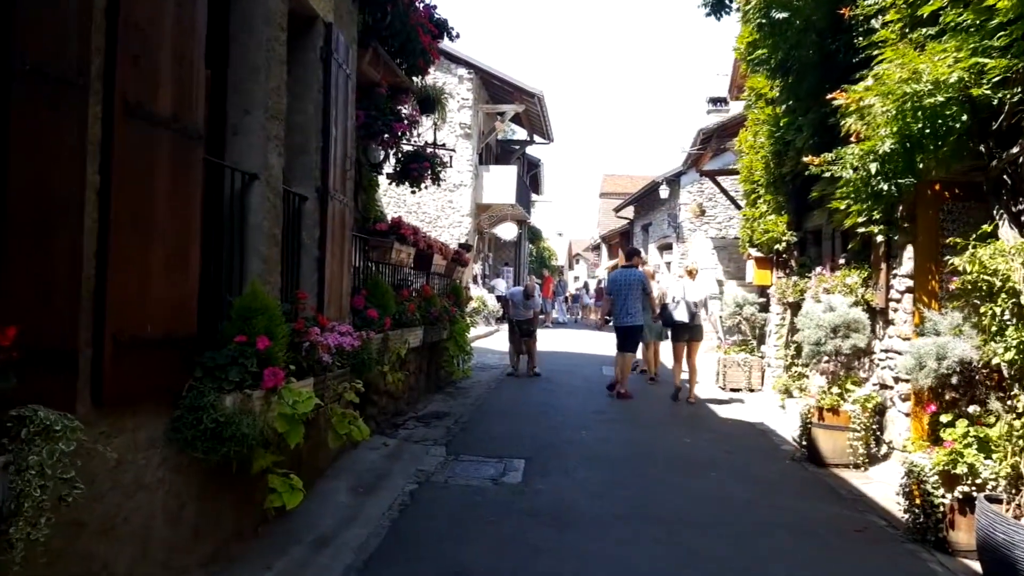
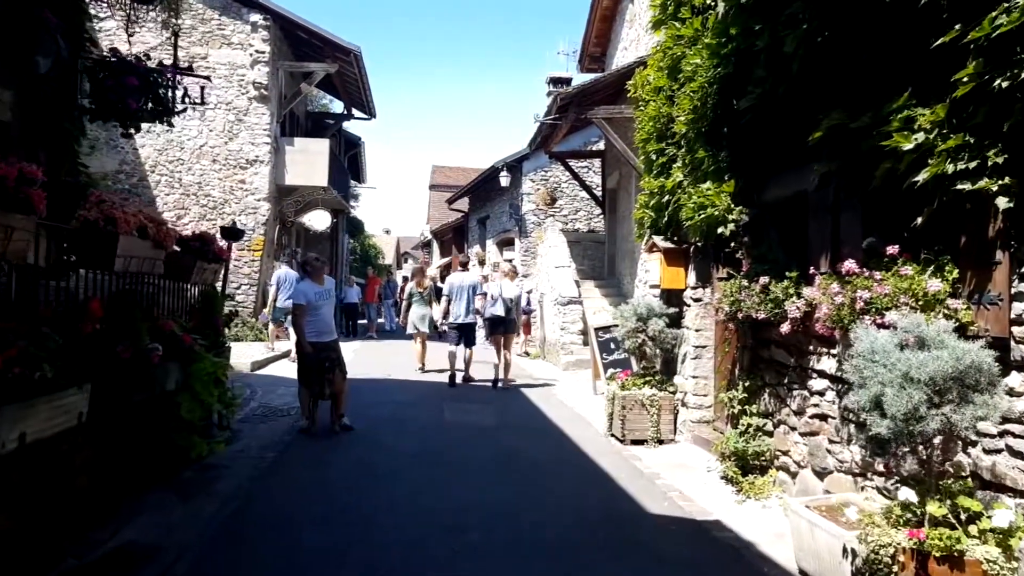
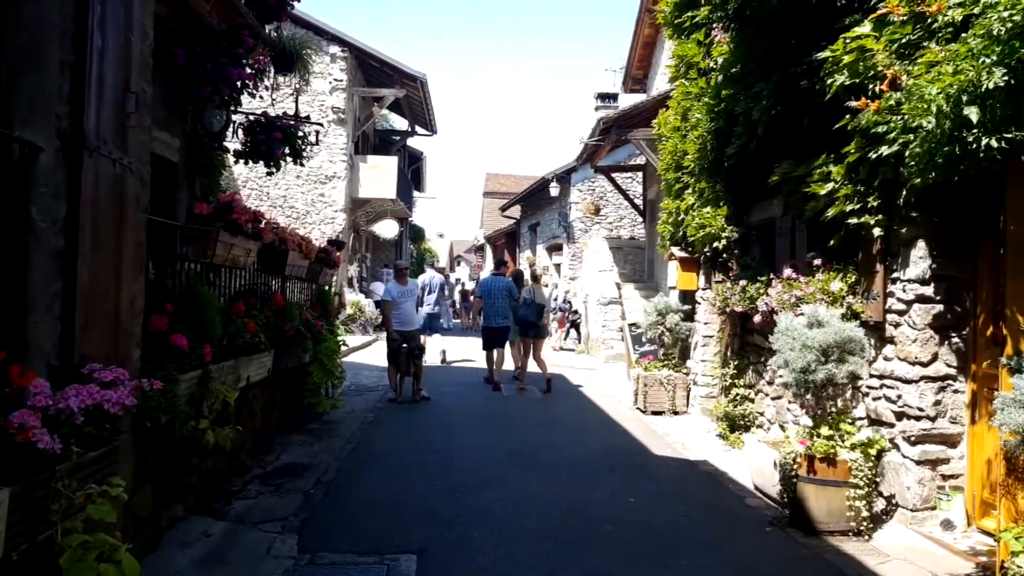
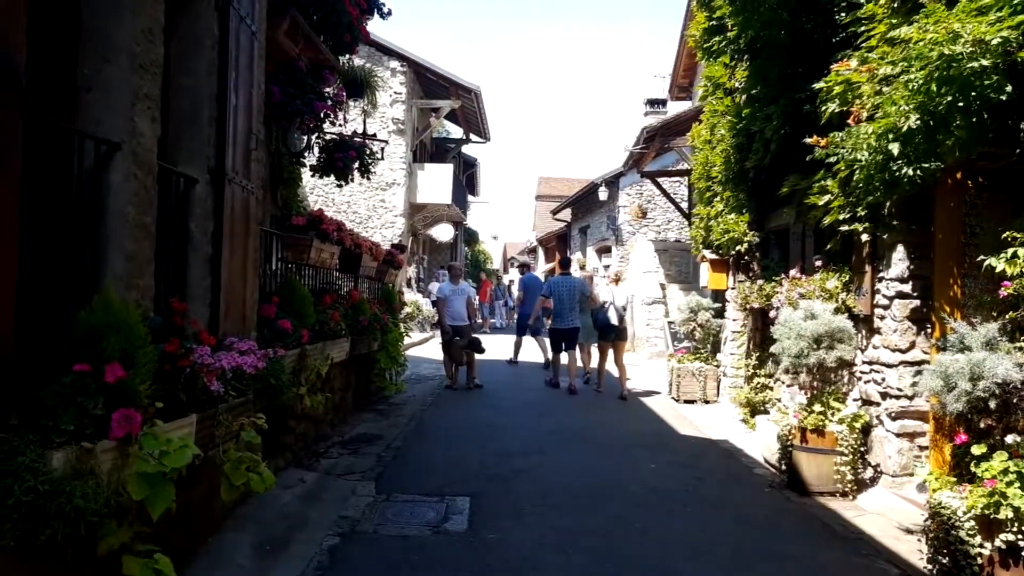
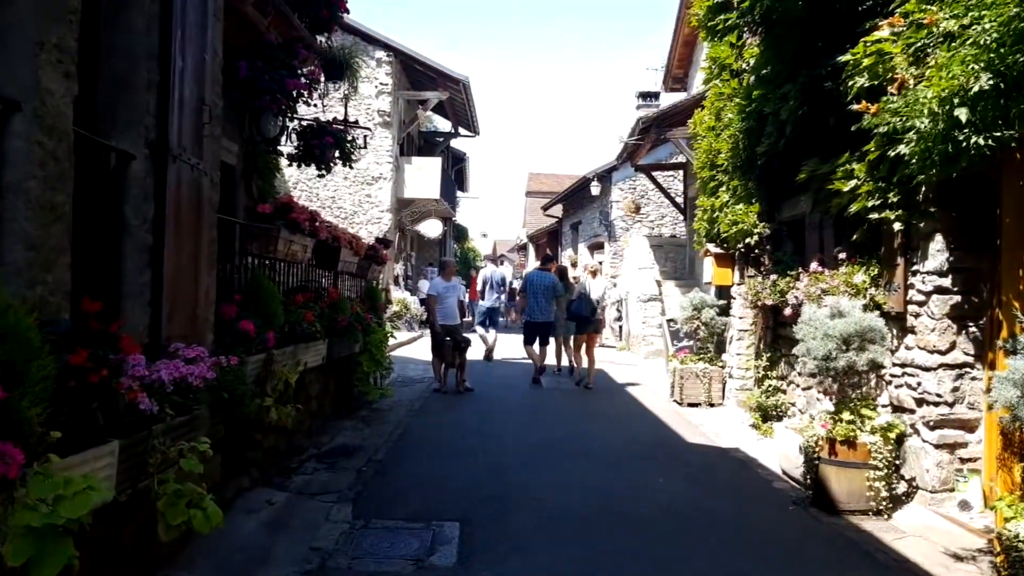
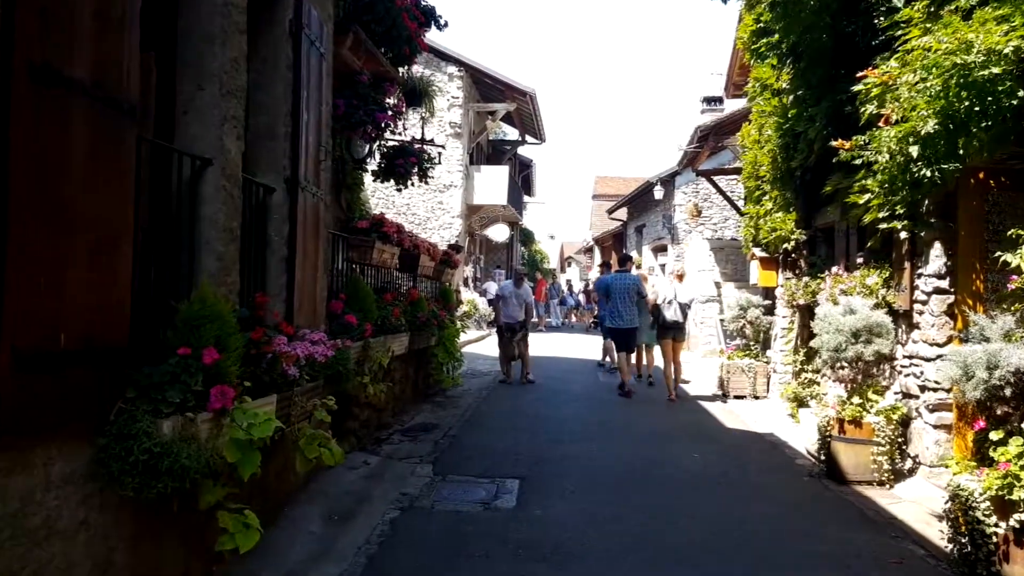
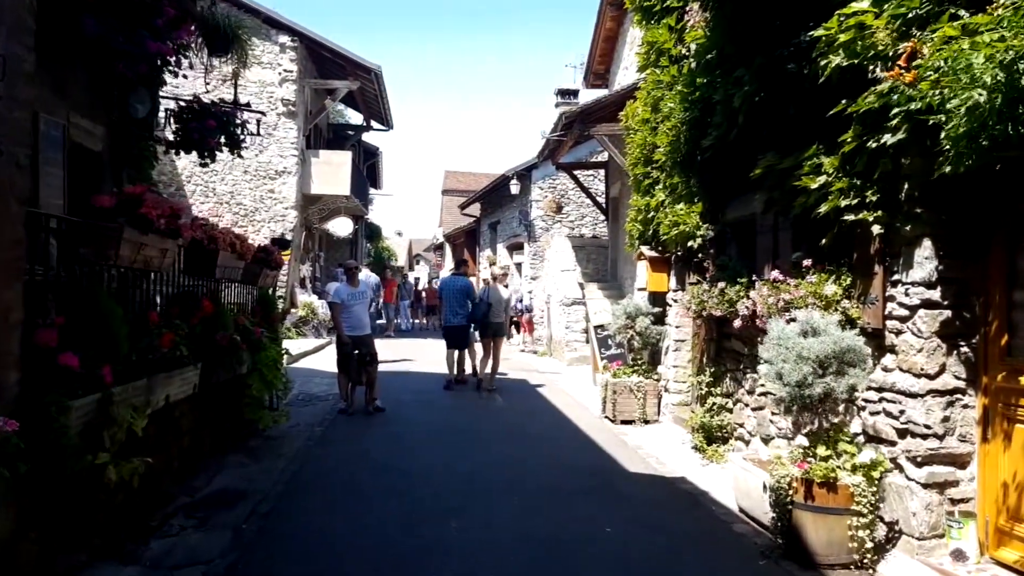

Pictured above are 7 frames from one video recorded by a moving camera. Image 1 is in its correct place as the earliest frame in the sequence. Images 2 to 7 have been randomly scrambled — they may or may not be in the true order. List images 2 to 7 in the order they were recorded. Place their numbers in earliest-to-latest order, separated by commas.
6, 4, 5, 3, 7, 2
